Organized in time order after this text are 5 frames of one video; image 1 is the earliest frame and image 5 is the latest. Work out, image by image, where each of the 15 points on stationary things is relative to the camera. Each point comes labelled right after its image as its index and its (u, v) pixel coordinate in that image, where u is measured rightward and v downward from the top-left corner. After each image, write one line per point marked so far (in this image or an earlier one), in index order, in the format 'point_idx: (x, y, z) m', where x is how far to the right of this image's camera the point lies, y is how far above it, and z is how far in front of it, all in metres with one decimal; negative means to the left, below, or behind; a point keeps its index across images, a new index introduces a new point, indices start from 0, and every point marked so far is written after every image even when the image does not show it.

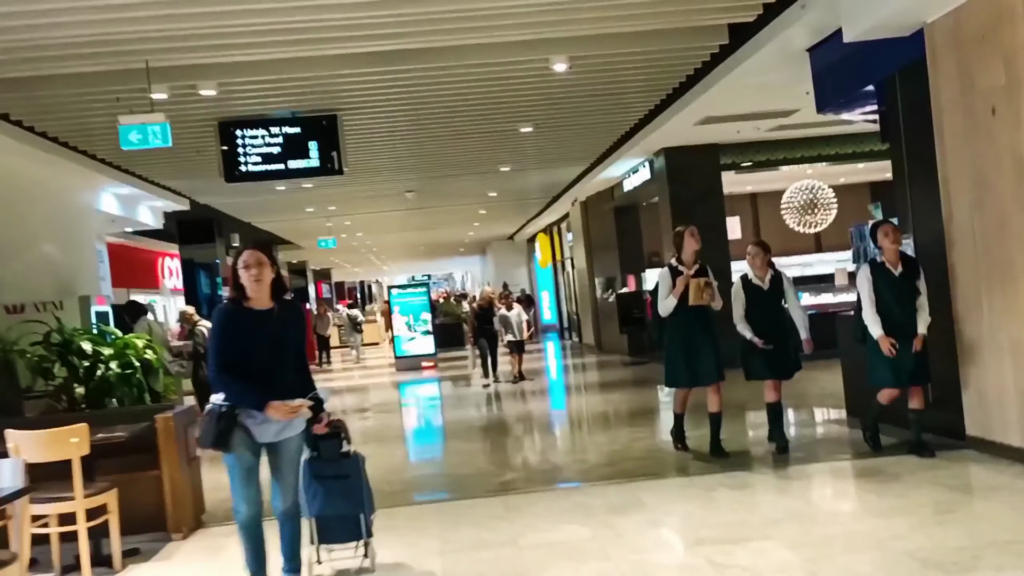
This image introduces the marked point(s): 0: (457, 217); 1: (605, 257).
0: (-0.5, +0.7, +18.5) m
1: (+0.8, +0.3, +15.9) m
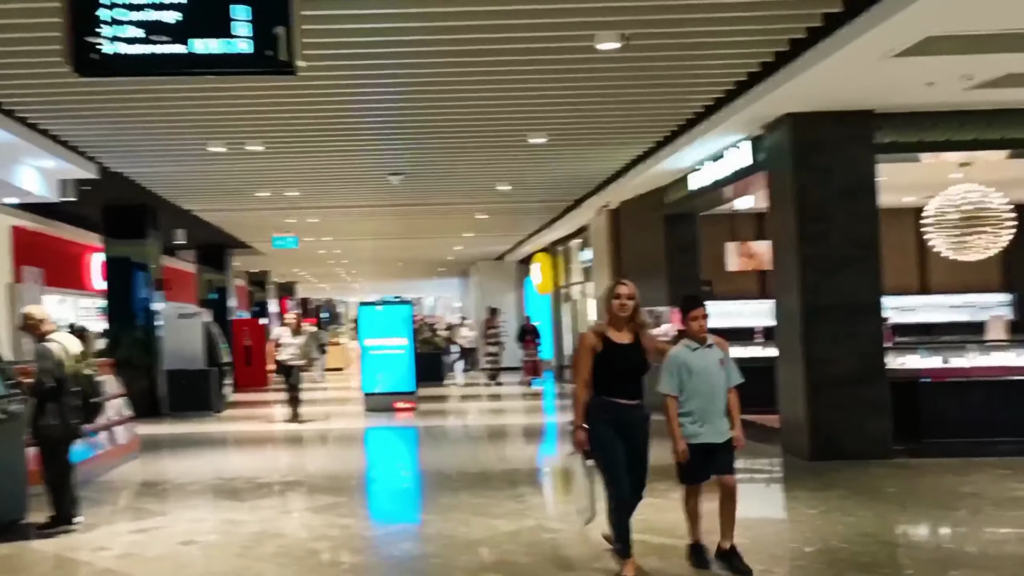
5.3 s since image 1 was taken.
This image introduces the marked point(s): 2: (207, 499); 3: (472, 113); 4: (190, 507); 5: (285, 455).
0: (-0.5, +0.5, +14.7) m
1: (+0.9, 0.0, +12.1) m
2: (-1.1, -0.8, +6.8) m
3: (-0.2, +0.7, +7.8) m
4: (-1.1, -0.8, +6.4) m
5: (-1.2, -0.9, +9.4) m
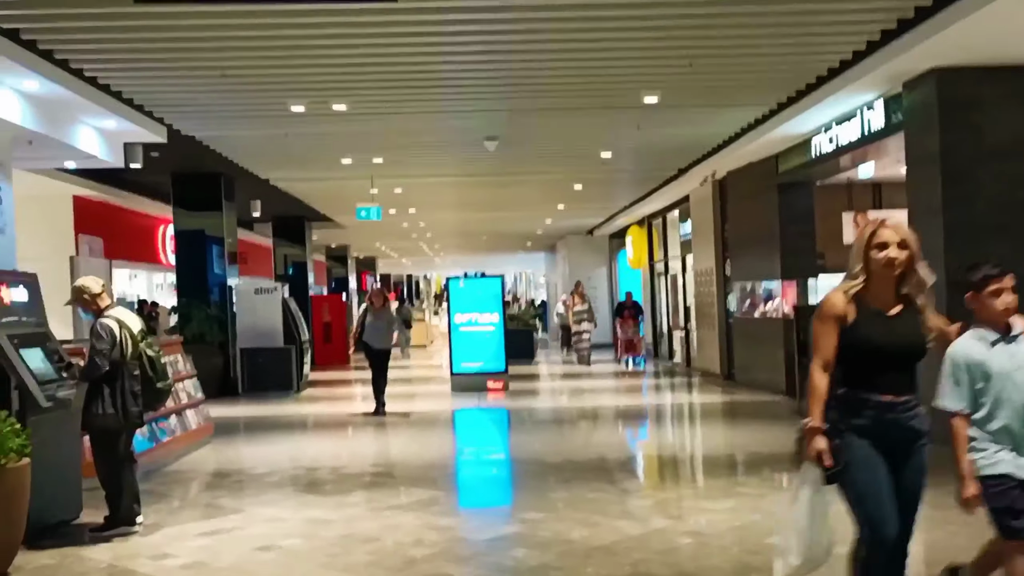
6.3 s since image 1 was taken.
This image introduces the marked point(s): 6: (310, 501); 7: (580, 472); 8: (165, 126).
0: (+0.2, +0.7, +14.0) m
1: (+1.5, +0.2, +11.3) m
2: (-0.7, -0.7, +6.1) m
3: (+0.2, +0.9, +7.0) m
4: (-0.8, -0.7, +5.7) m
5: (-0.7, -0.7, +8.7) m
6: (-0.6, -0.7, +5.7) m
7: (+0.2, -0.7, +6.8) m
8: (-1.6, +0.8, +8.7) m
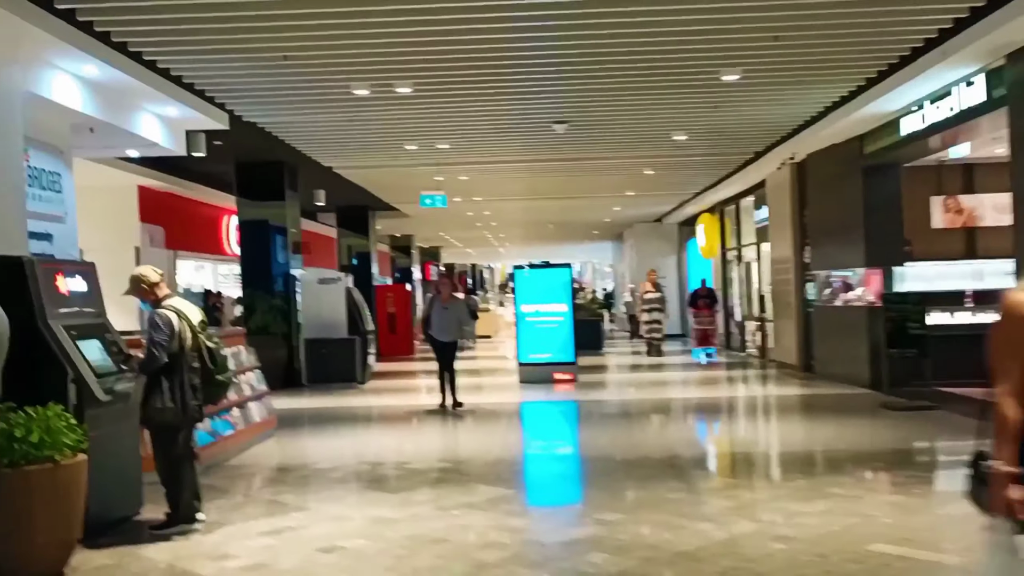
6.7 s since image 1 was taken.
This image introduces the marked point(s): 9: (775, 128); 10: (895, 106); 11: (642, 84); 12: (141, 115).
0: (+0.8, +0.8, +13.7) m
1: (+1.9, +0.3, +11.0) m
2: (-0.5, -0.6, +5.9) m
3: (+0.5, +0.9, +6.8) m
4: (-0.5, -0.6, +5.5) m
5: (-0.3, -0.7, +8.5) m
6: (-0.4, -0.6, +5.5) m
7: (+0.5, -0.6, +6.5) m
8: (-1.3, +0.8, +8.5) m
9: (+1.4, +0.9, +9.9) m
10: (+1.8, +0.9, +8.5) m
11: (+0.6, +0.9, +7.8) m
12: (-1.6, +0.7, +8.0) m
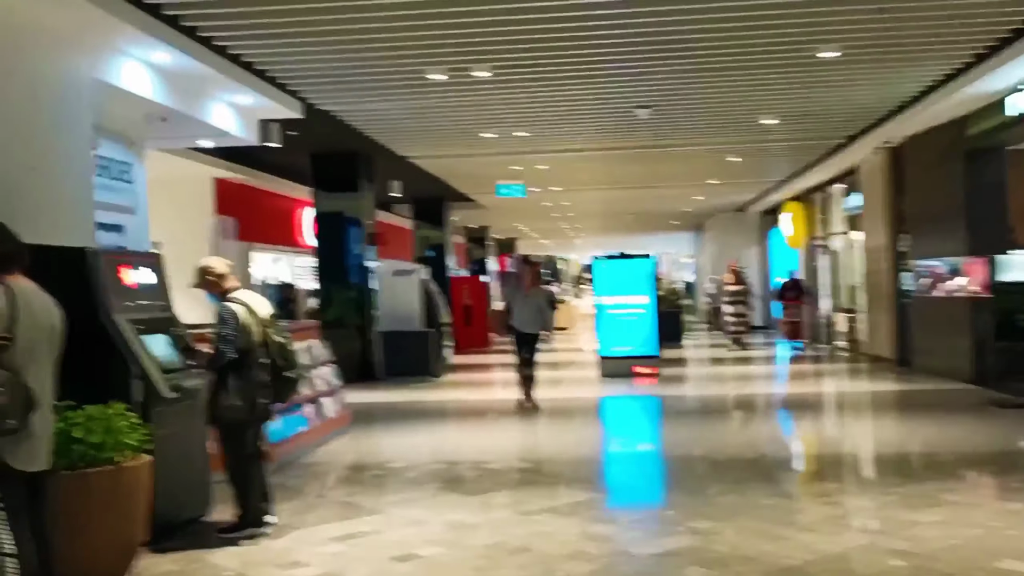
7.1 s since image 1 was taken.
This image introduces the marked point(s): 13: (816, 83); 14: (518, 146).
0: (+1.3, +0.9, +13.4) m
1: (+2.4, +0.3, +10.7) m
2: (-0.3, -0.6, +5.6) m
3: (+0.8, +0.9, +6.5) m
4: (-0.3, -0.6, +5.3) m
5: (0.0, -0.6, +8.3) m
6: (-0.2, -0.6, +5.2) m
7: (+0.8, -0.6, +6.2) m
8: (-1.0, +0.8, +8.3) m
9: (+1.8, +0.9, +9.6) m
10: (+2.1, +0.9, +8.1) m
11: (+0.9, +0.9, +7.5) m
12: (-1.3, +0.8, +7.8) m
13: (+1.3, +0.9, +8.2) m
14: (0.0, +0.8, +10.9) m
